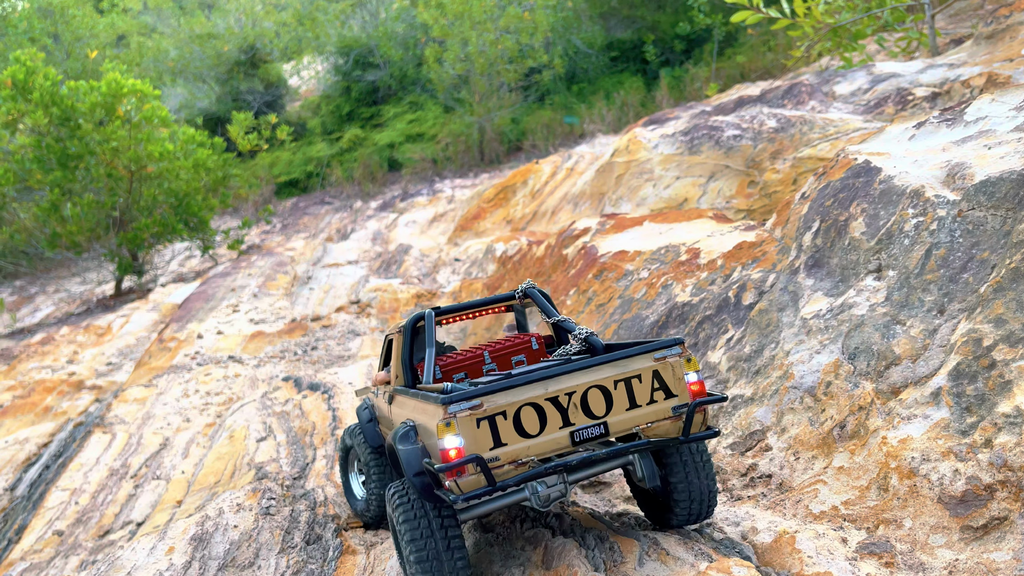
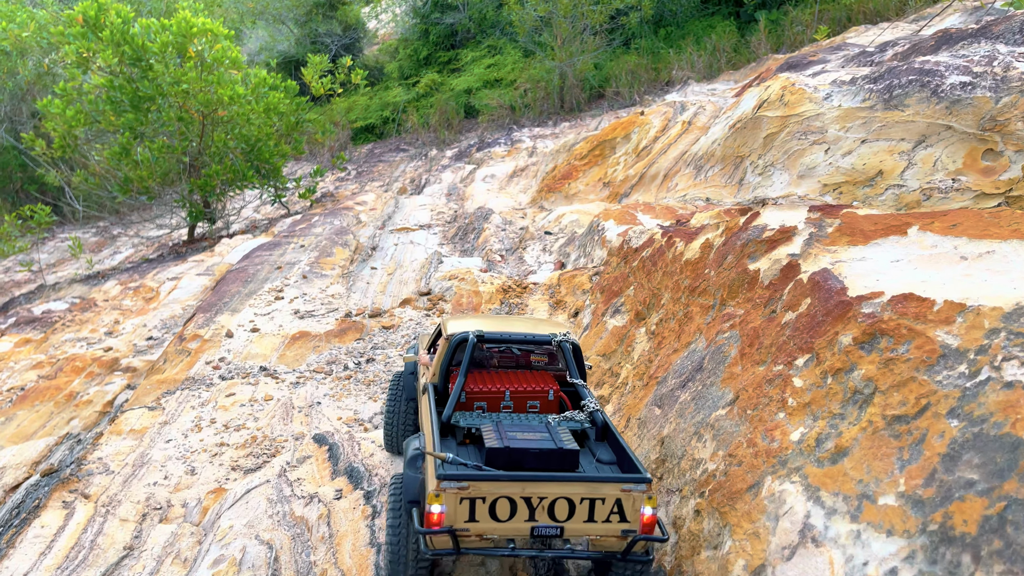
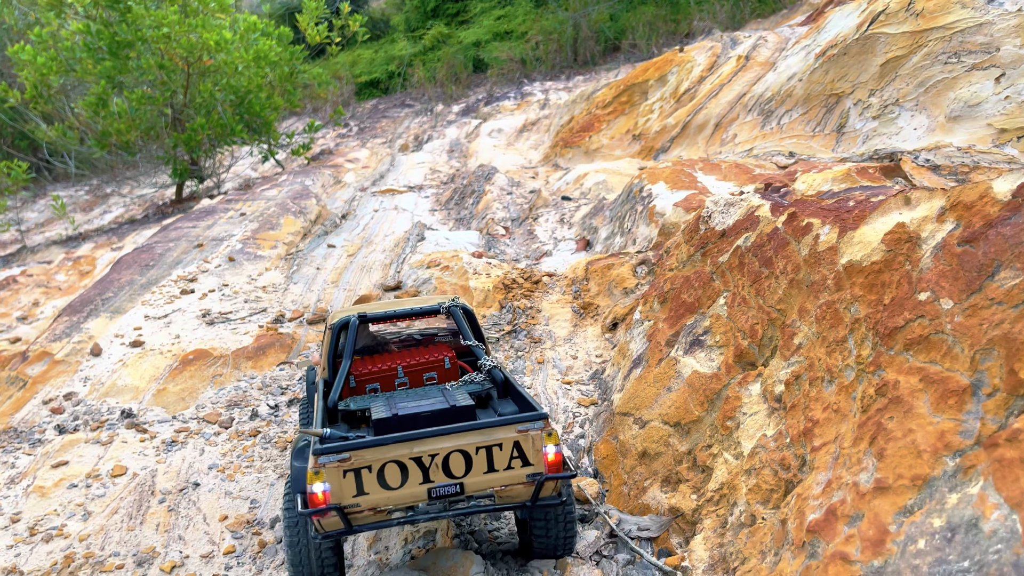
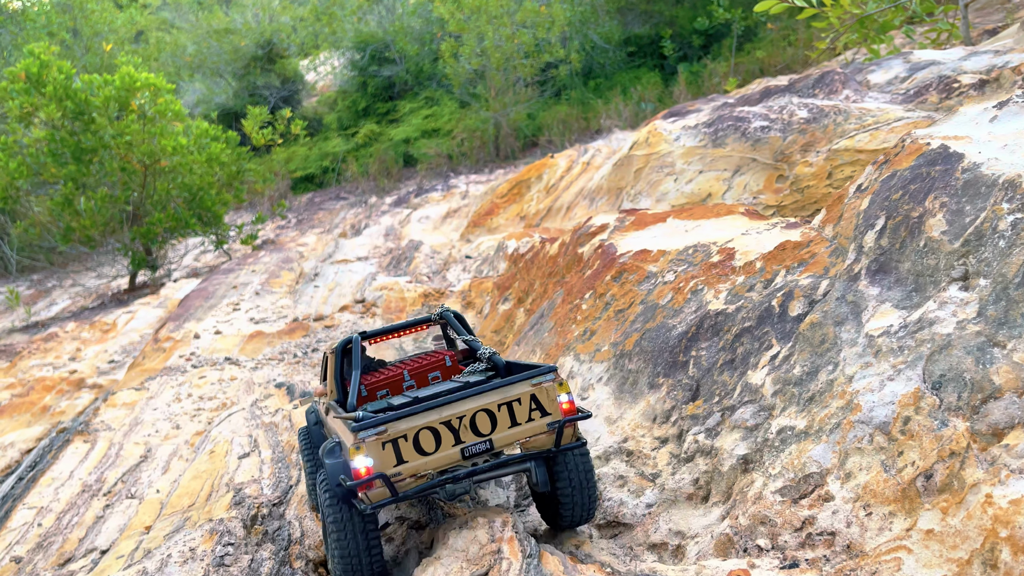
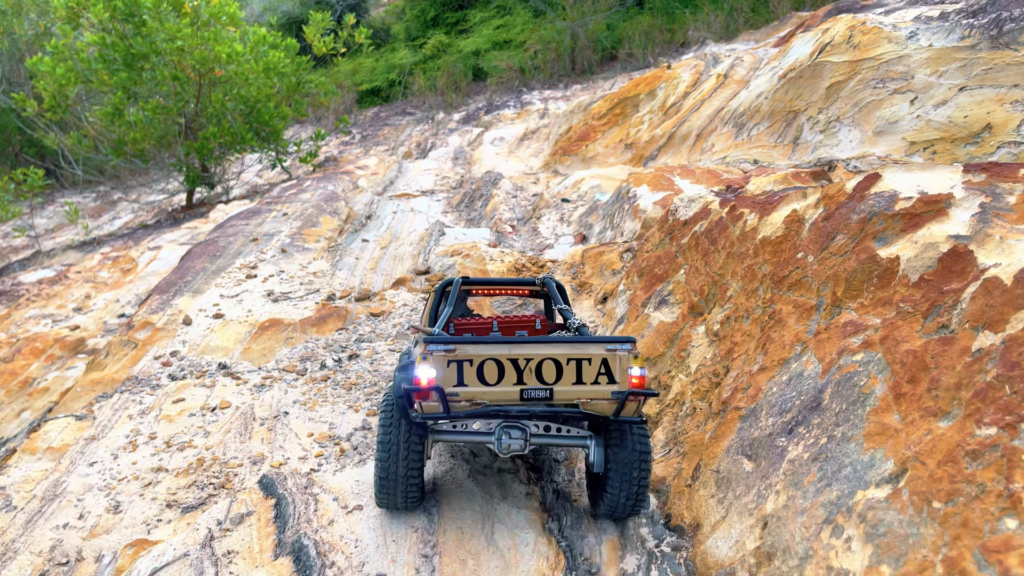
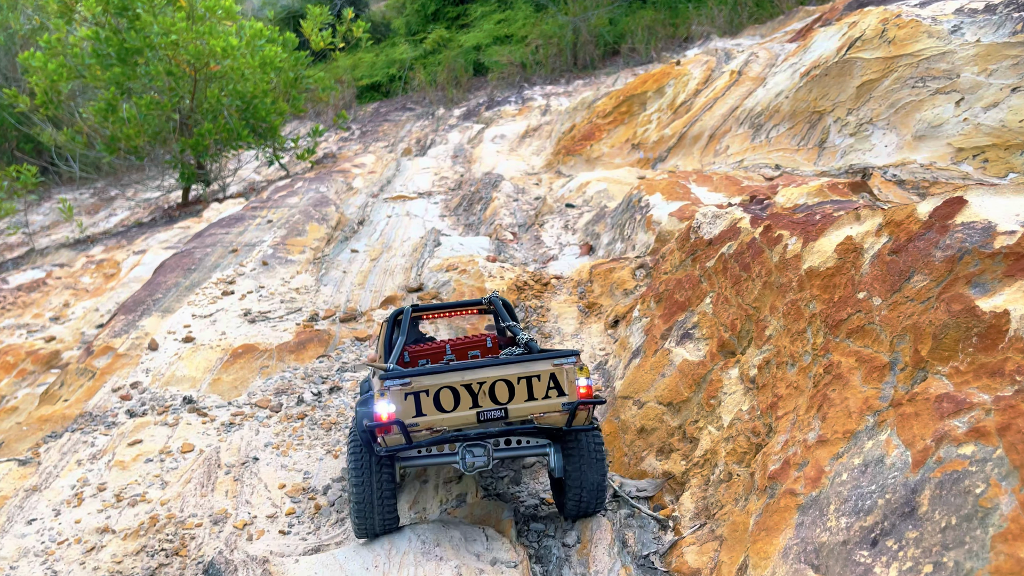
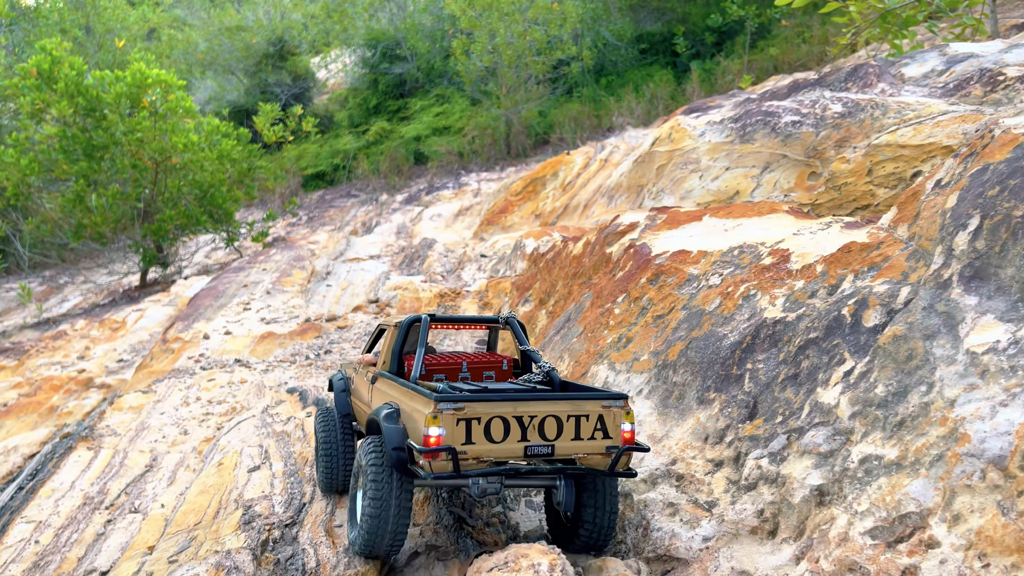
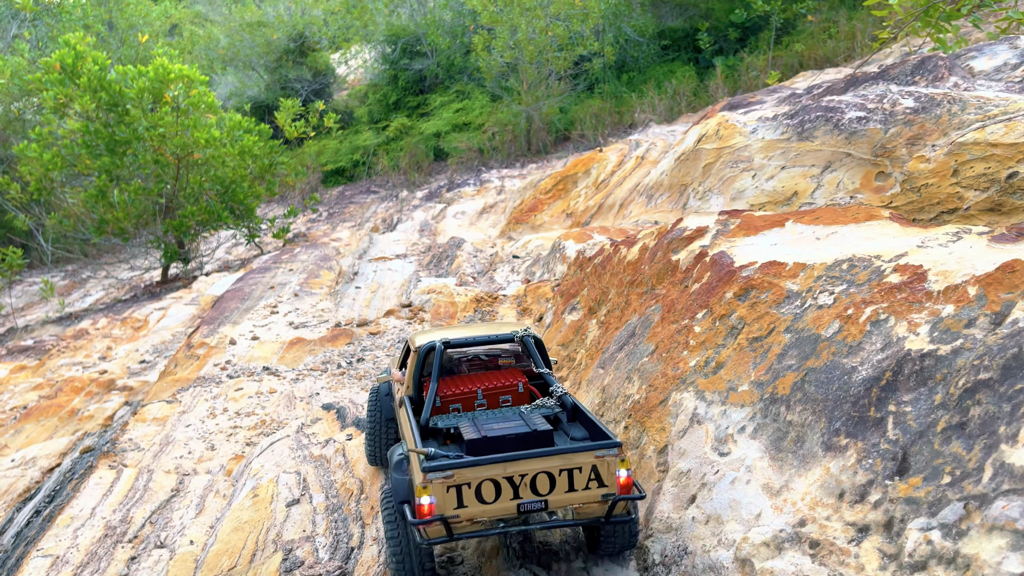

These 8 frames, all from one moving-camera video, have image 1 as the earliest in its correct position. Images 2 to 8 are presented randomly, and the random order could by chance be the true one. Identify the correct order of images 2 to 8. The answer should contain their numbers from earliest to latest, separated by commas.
4, 7, 8, 2, 5, 6, 3
